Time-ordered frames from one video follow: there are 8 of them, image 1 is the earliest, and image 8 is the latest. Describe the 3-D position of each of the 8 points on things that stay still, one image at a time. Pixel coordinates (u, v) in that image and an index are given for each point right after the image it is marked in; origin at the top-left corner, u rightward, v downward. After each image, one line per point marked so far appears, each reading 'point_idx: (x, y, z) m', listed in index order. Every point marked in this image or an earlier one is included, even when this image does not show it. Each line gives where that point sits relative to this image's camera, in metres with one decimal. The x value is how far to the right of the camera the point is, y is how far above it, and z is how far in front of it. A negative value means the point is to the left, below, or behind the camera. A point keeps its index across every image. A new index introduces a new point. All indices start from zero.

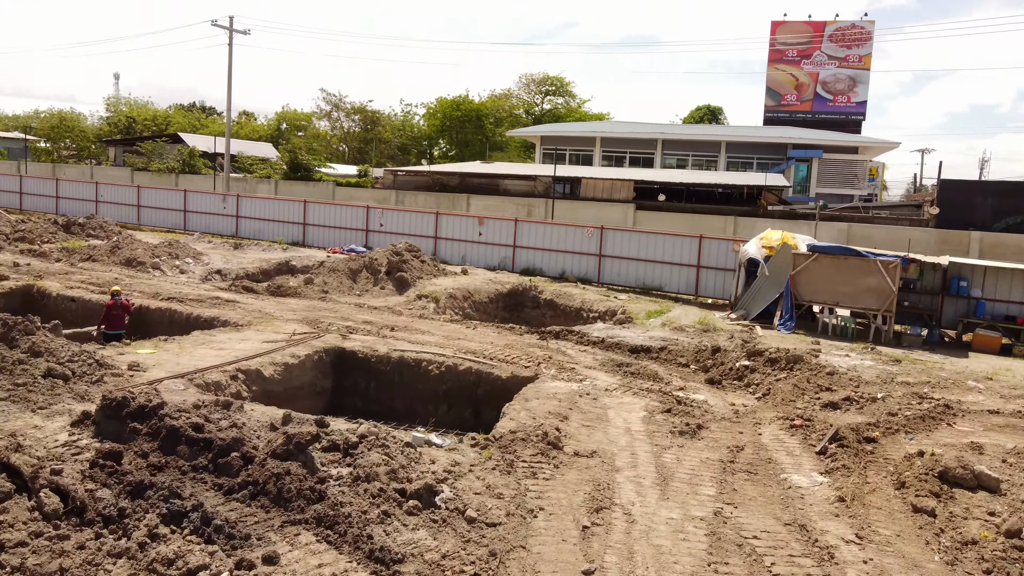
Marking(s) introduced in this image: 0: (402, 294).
0: (-2.4, -0.1, +17.3) m
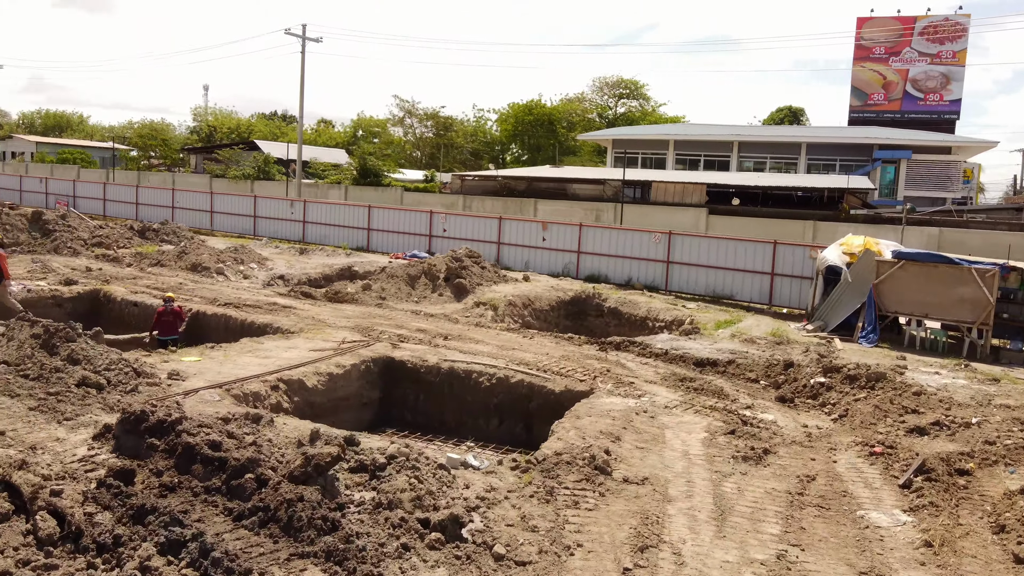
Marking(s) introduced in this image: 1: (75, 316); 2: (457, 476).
0: (-1.1, -0.3, +16.9) m
1: (-8.9, -0.6, +16.3) m
2: (-0.5, -1.7, +7.0) m
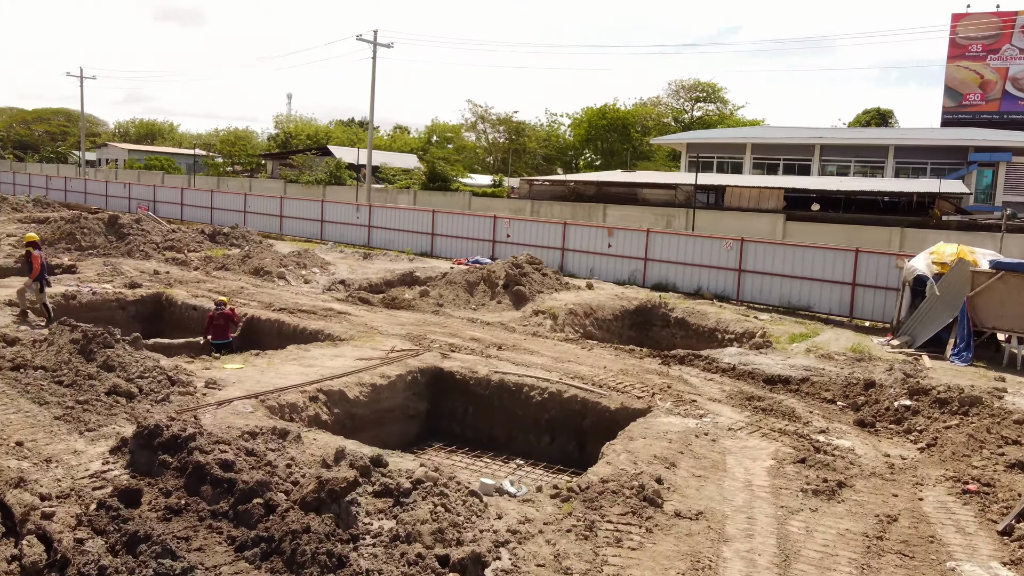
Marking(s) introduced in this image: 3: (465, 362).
0: (+0.1, -0.4, +16.3) m
1: (-7.7, -0.6, +16.5) m
2: (-0.2, -1.7, +6.4) m
3: (-0.7, -1.1, +11.7) m
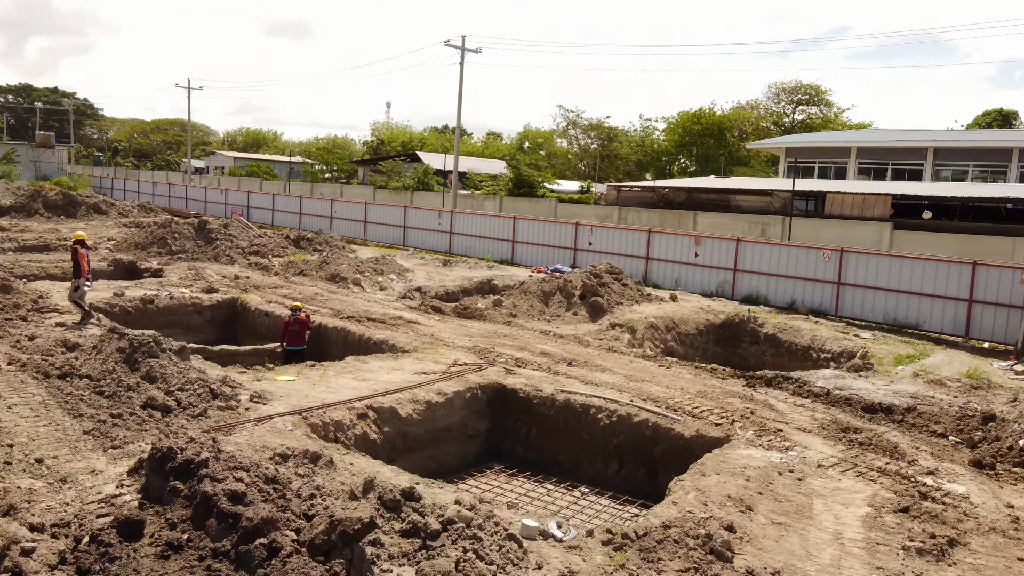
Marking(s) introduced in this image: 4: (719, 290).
0: (+1.6, -0.6, +15.4) m
1: (-6.2, -0.7, +16.5) m
2: (+0.1, -1.9, +5.7) m
3: (+0.2, -1.3, +11.0) m
4: (+4.9, 0.0, +18.9) m
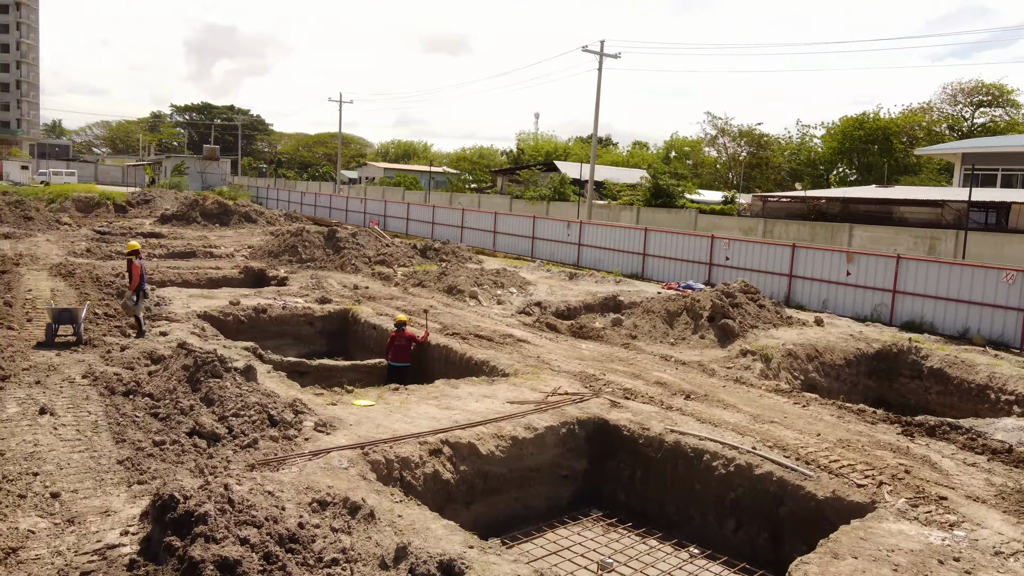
0: (+3.7, -1.0, +13.8) m
1: (-3.8, -0.9, +16.3) m
2: (+0.4, -2.0, +4.4) m
3: (+1.5, -1.5, +9.6) m
4: (+7.5, -0.5, +16.6) m
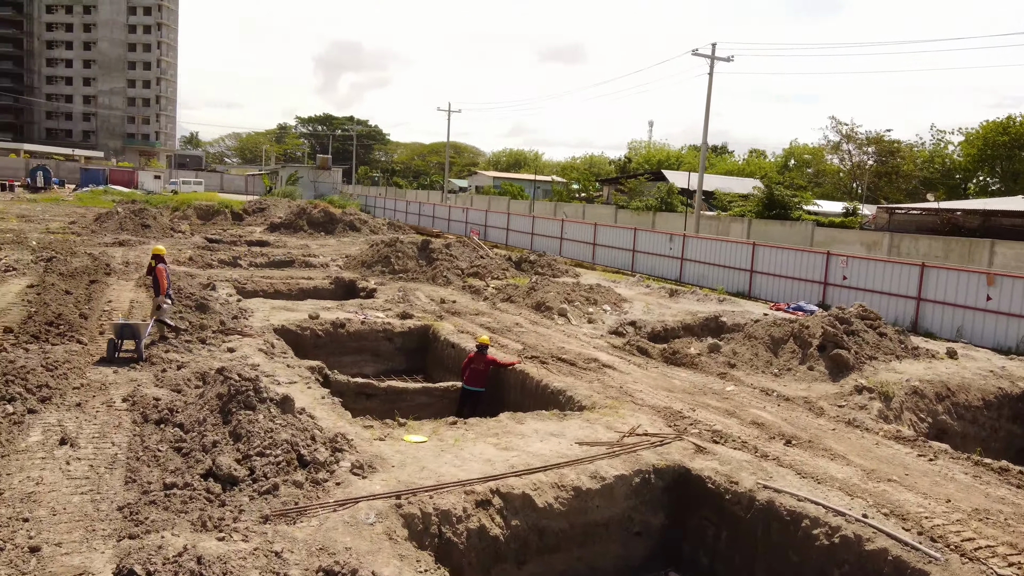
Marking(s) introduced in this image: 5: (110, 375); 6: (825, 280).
0: (+4.9, -1.4, +12.2) m
1: (-2.1, -1.2, +15.7) m
2: (+0.4, -2.3, +3.3) m
3: (+2.2, -1.8, +8.3) m
4: (+9.2, -1.0, +14.4) m
5: (-4.8, -1.0, +9.4) m
6: (+7.3, +0.2, +18.6) m
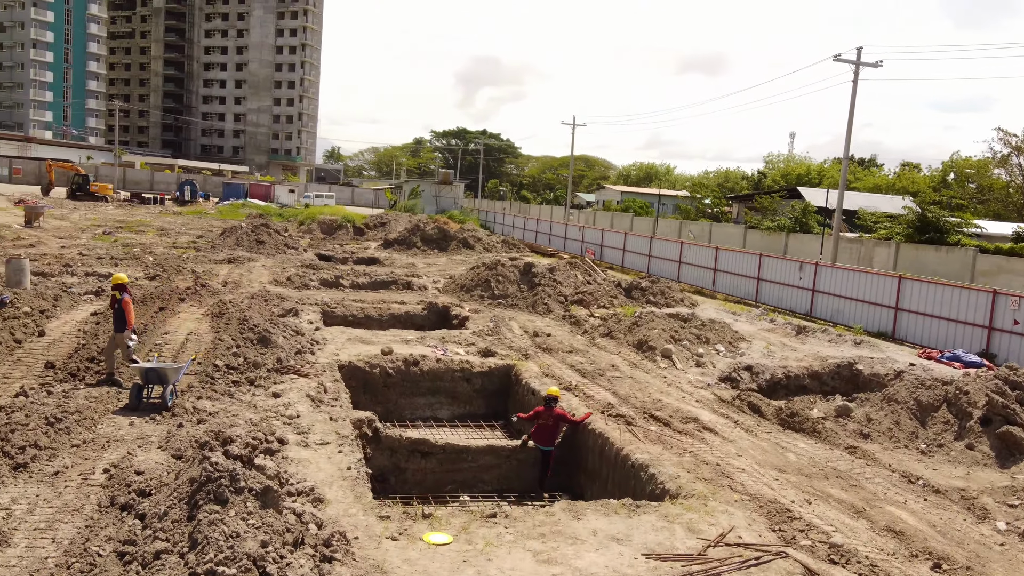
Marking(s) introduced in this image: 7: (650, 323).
0: (+5.9, -2.1, +9.5) m
1: (-0.5, -1.9, +14.1) m
2: (0.0, -2.7, +1.5) m
3: (+2.6, -2.4, +6.2) m
4: (+10.4, -1.9, +11.1) m
5: (-4.1, -1.5, +8.4) m
6: (+9.3, -0.7, +15.5) m
7: (+3.0, -0.8, +17.0) m
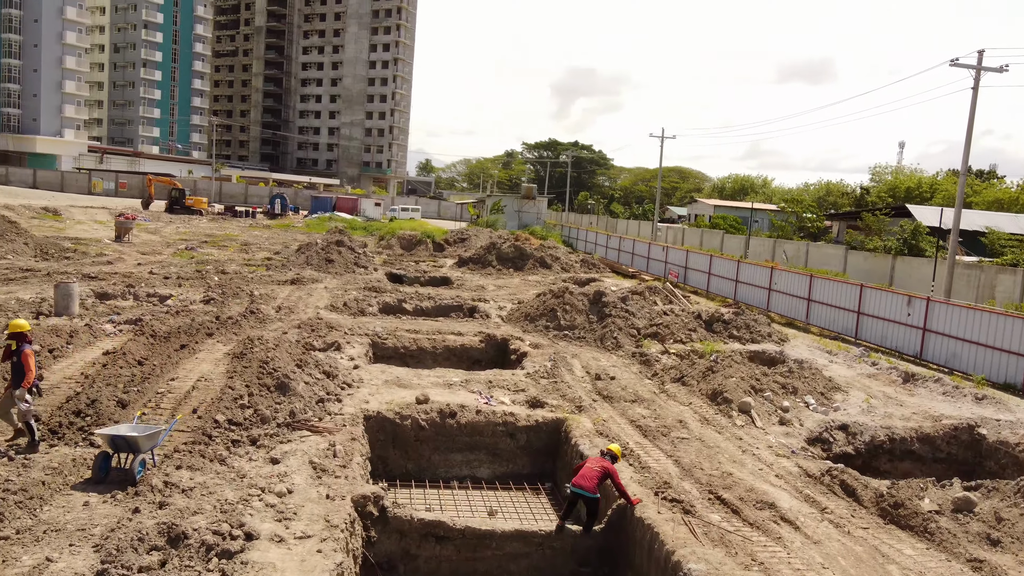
0: (+6.1, -2.8, +7.1) m
1: (+0.3, -2.5, +12.4) m
2: (-0.7, -3.2, -0.2) m
3: (+2.4, -3.0, +4.2) m
4: (+10.8, -2.7, +8.1) m
5: (-4.0, -2.0, +7.2) m
6: (+10.1, -1.5, +12.7) m
7: (+4.1, -1.5, +14.9) m
